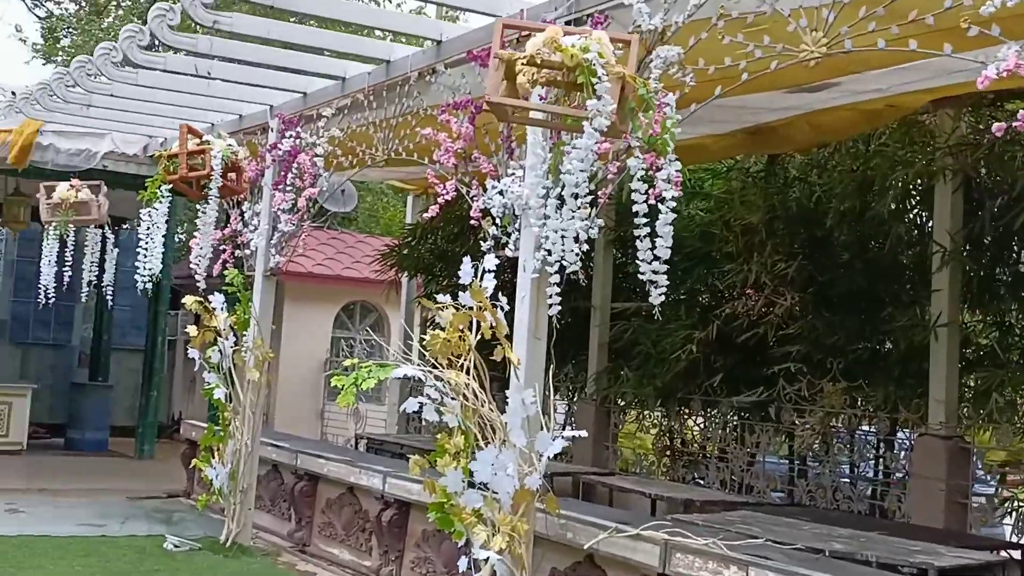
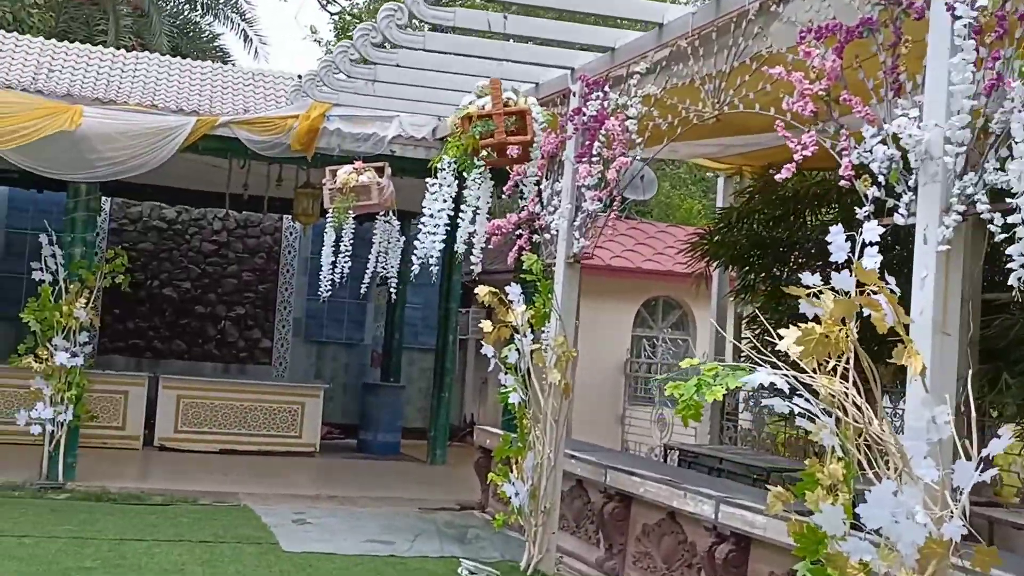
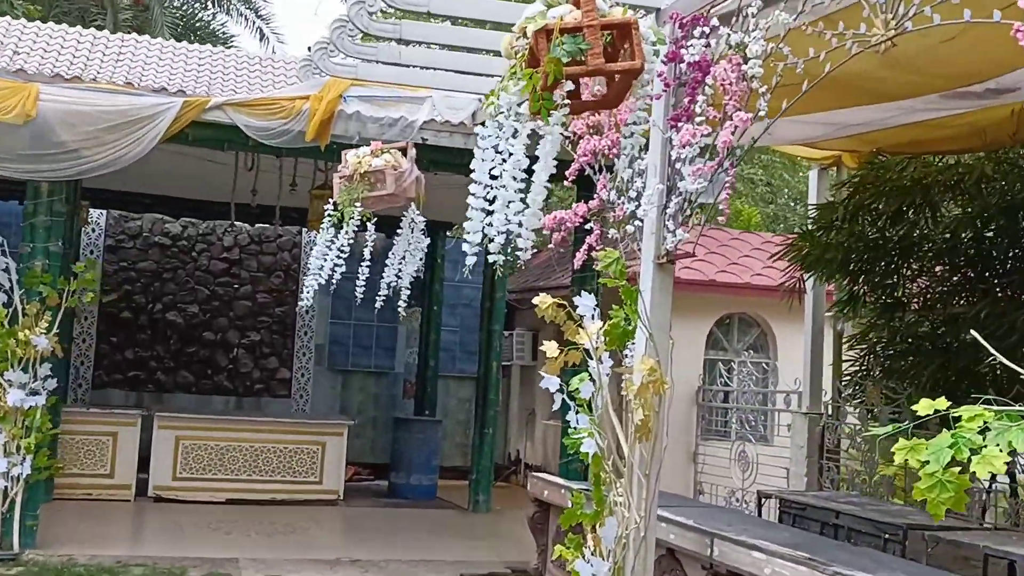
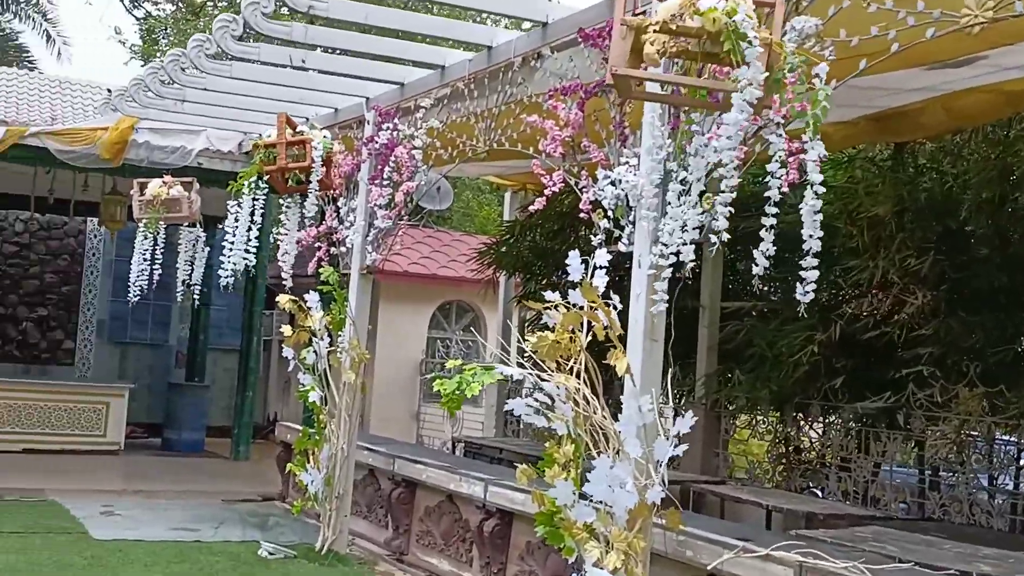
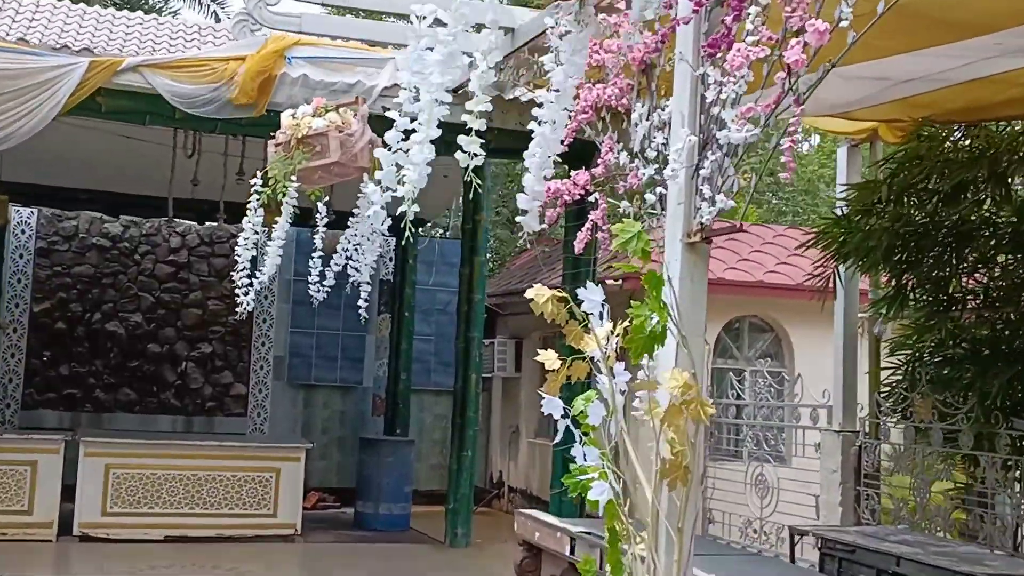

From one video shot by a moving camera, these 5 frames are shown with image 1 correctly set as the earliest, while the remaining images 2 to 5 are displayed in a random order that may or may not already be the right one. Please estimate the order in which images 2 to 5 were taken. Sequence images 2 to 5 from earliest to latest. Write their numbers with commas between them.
4, 2, 3, 5
